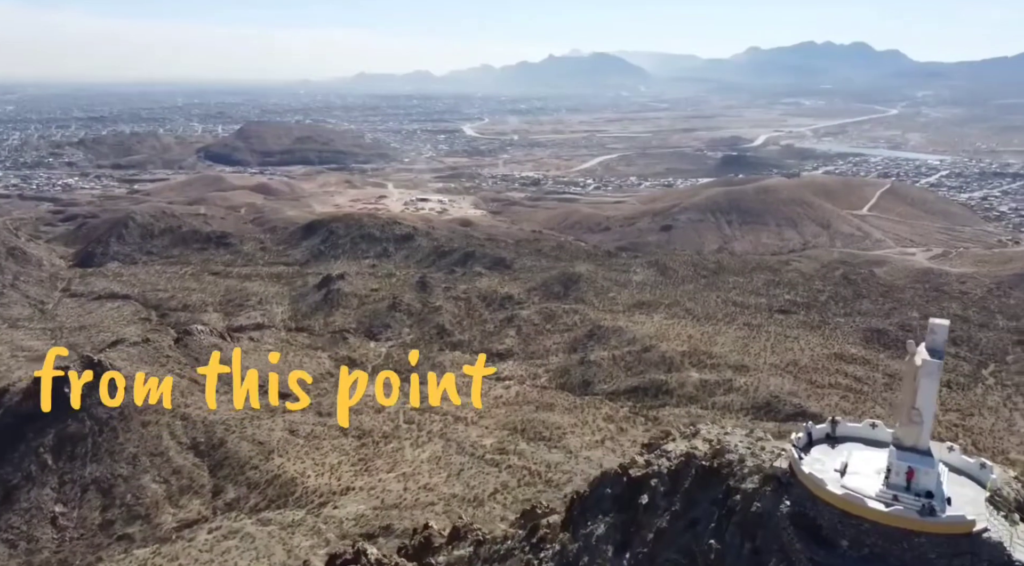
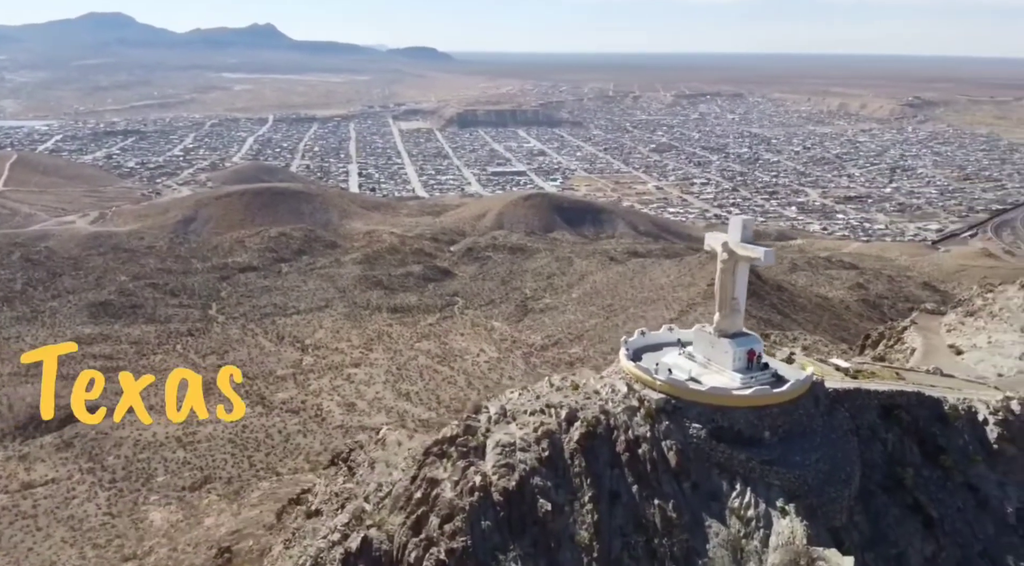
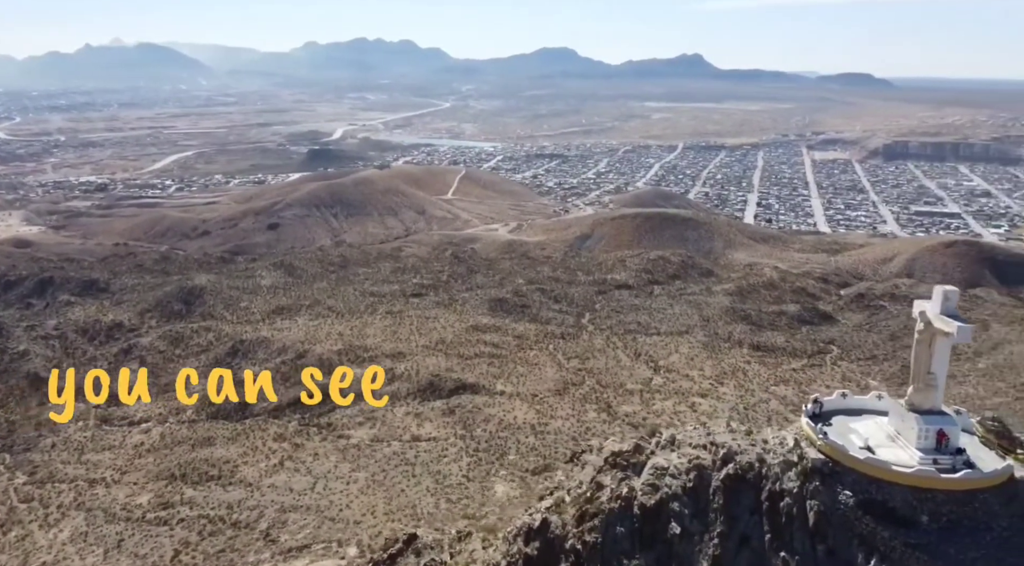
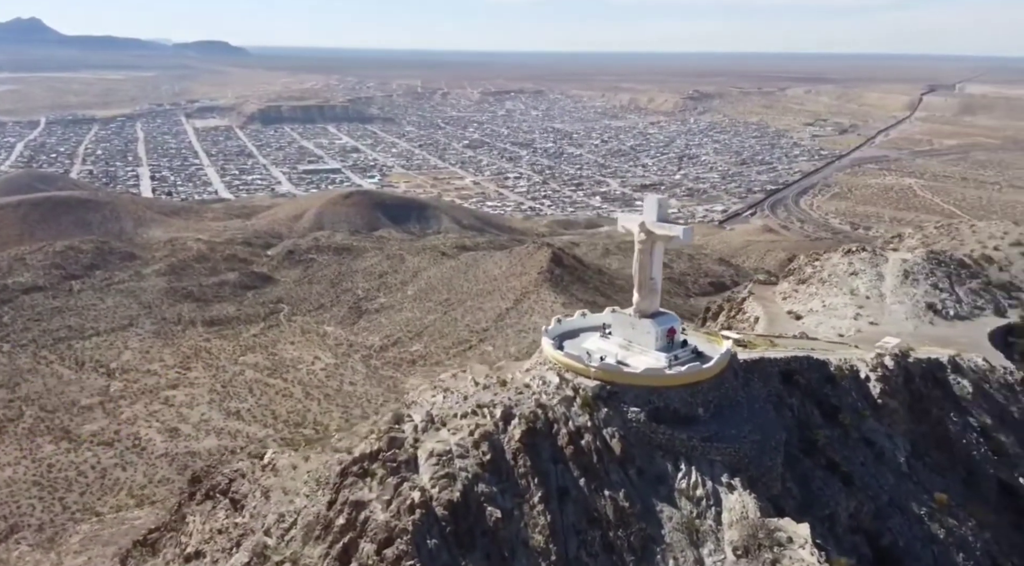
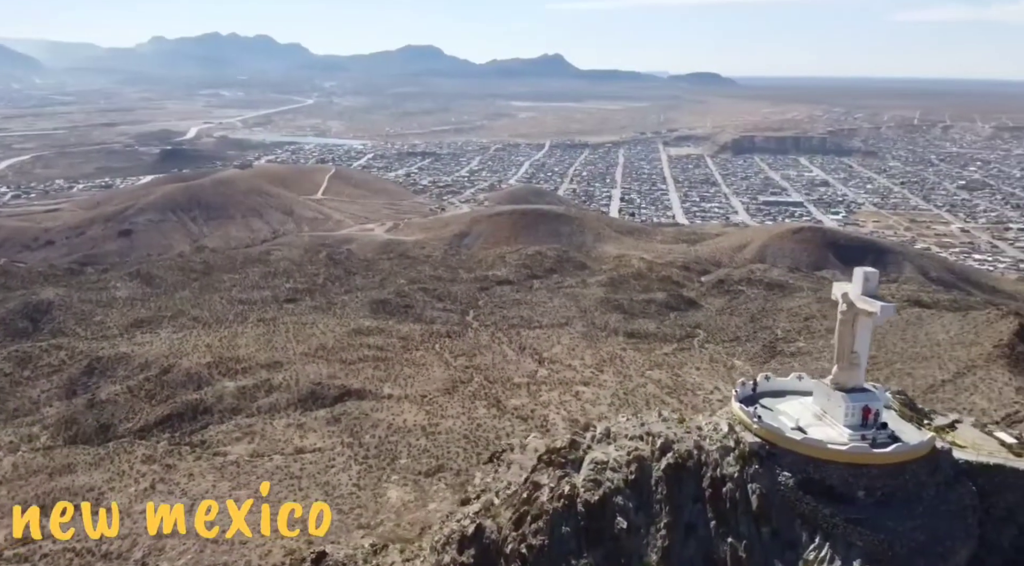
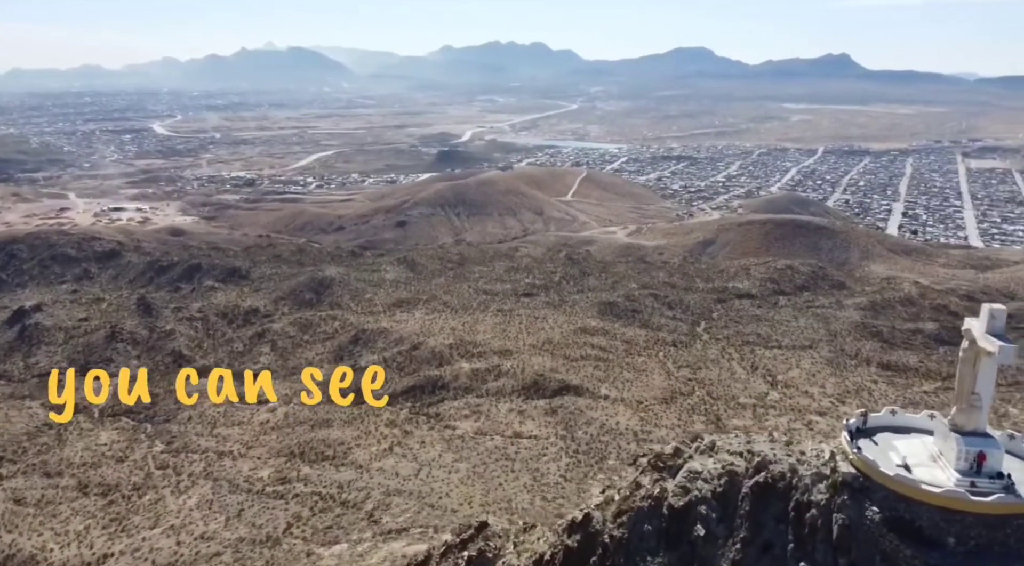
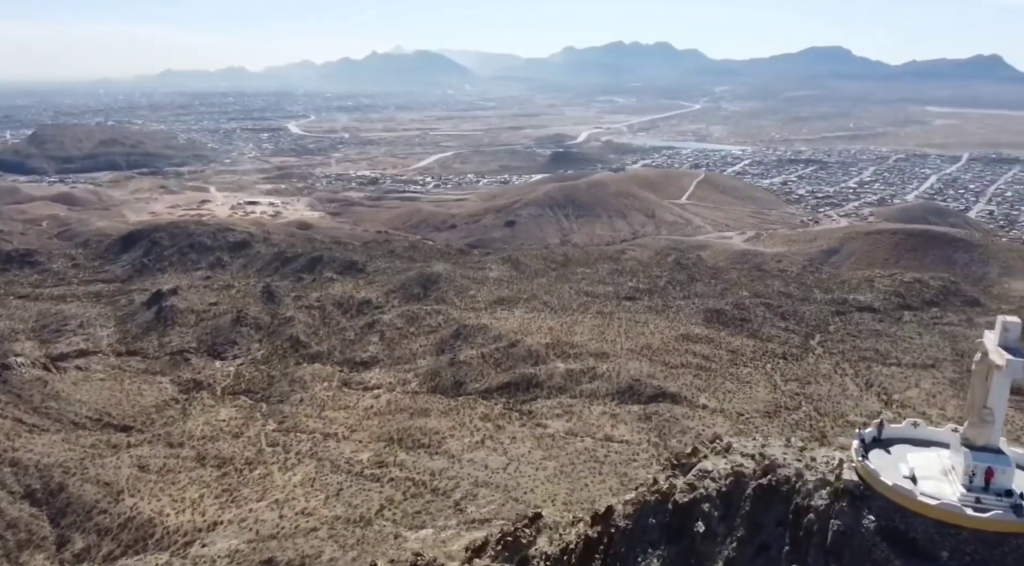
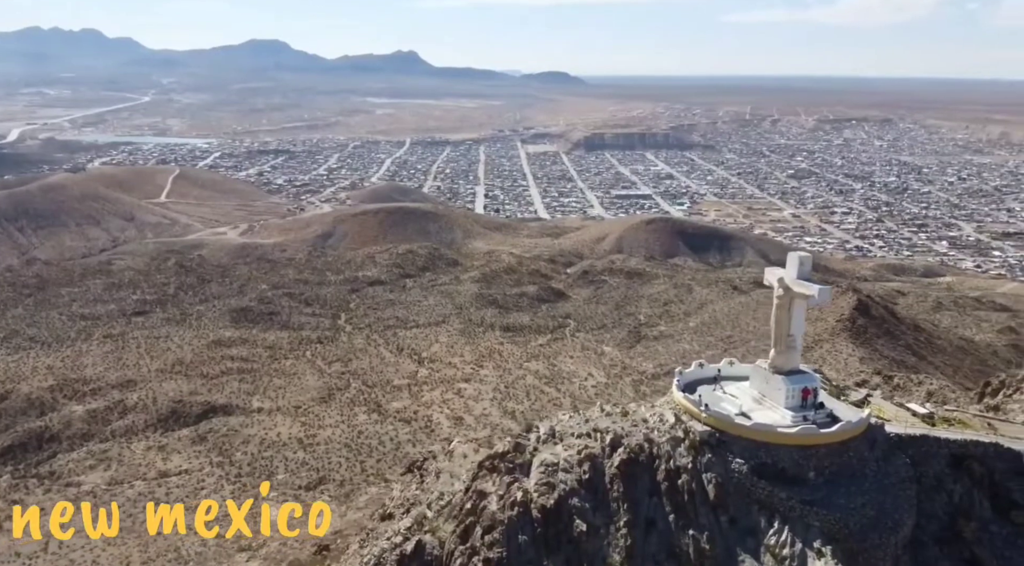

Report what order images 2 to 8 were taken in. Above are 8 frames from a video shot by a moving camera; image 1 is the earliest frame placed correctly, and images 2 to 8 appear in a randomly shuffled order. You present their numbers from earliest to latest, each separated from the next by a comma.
7, 6, 3, 5, 8, 2, 4
